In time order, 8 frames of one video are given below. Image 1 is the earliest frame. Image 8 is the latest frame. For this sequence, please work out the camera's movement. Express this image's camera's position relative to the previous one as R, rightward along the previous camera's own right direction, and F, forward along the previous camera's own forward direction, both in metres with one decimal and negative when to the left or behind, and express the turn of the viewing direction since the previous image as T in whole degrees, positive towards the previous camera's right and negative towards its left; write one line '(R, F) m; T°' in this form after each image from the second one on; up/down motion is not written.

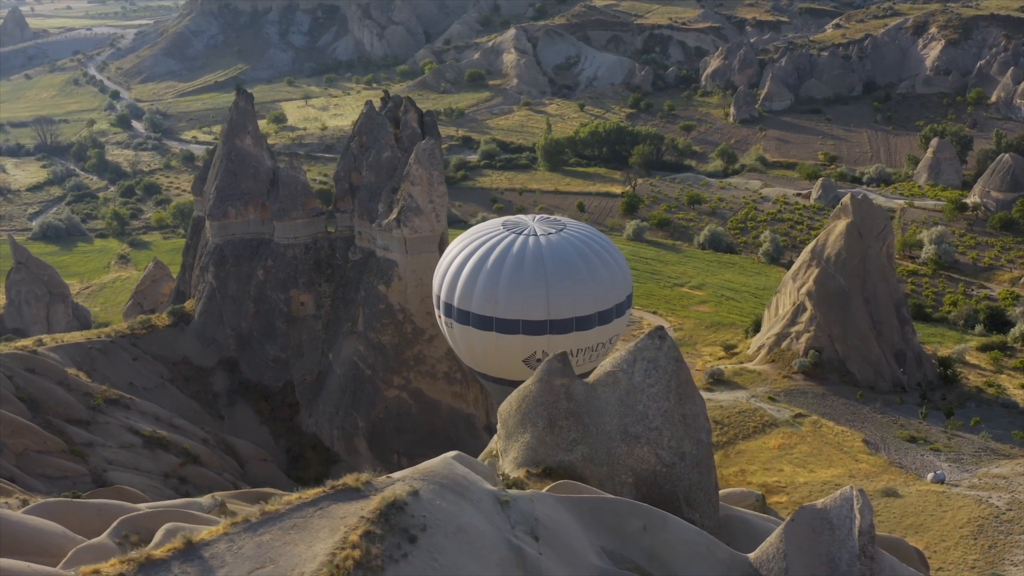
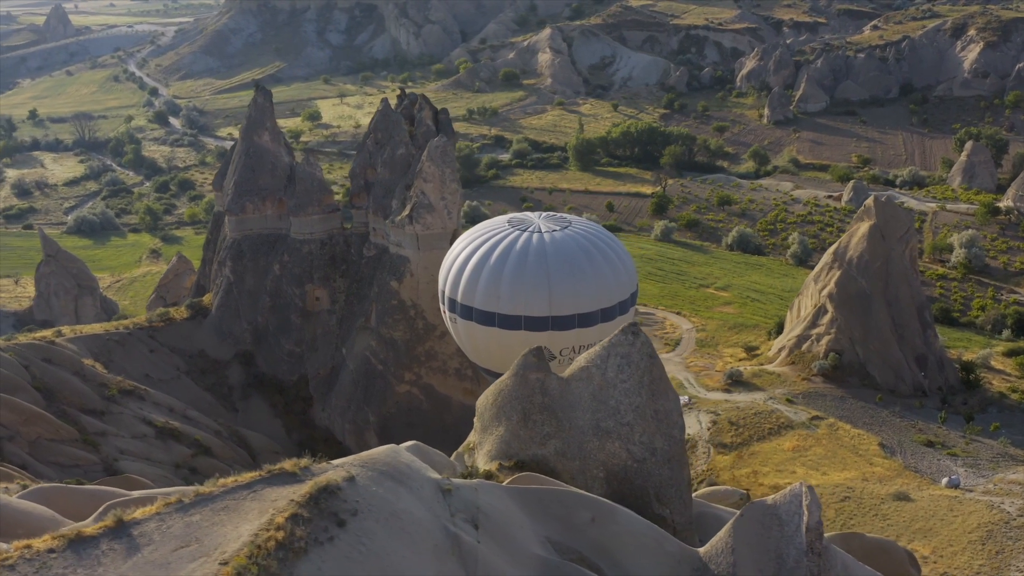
(+0.3, 0.0) m; -2°
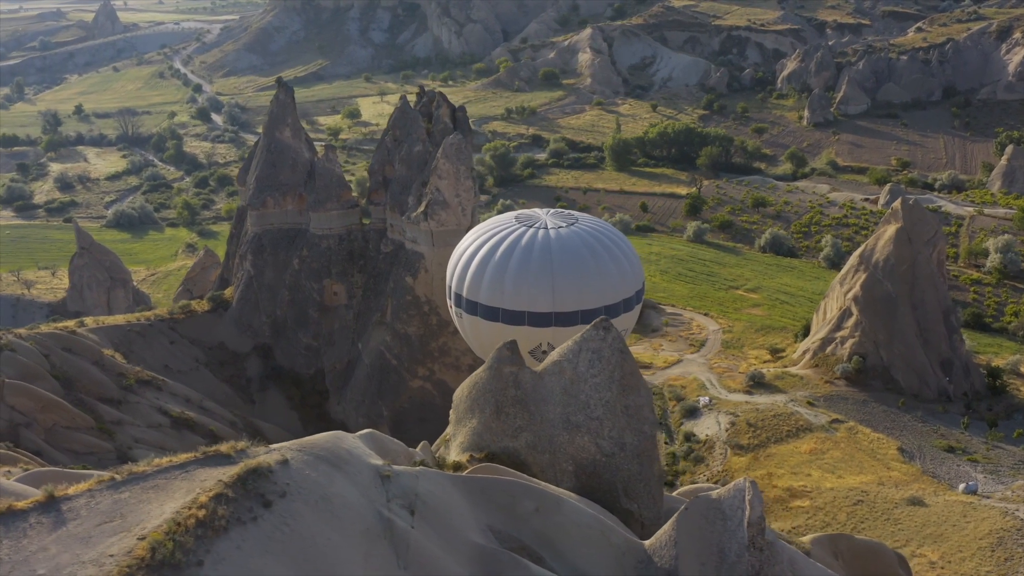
(+0.3, 0.0) m; -2°
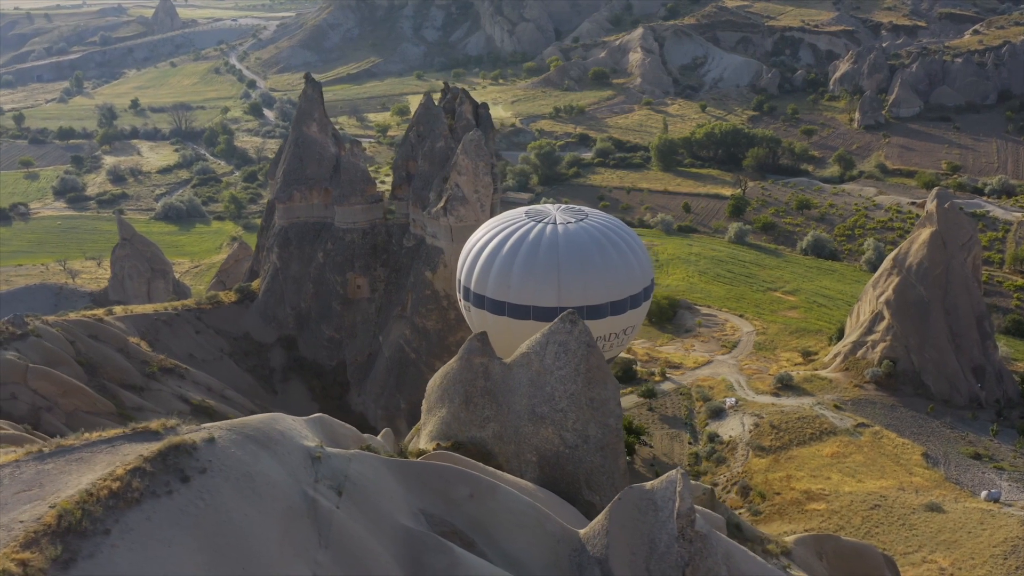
(+0.4, 0.0) m; -2°
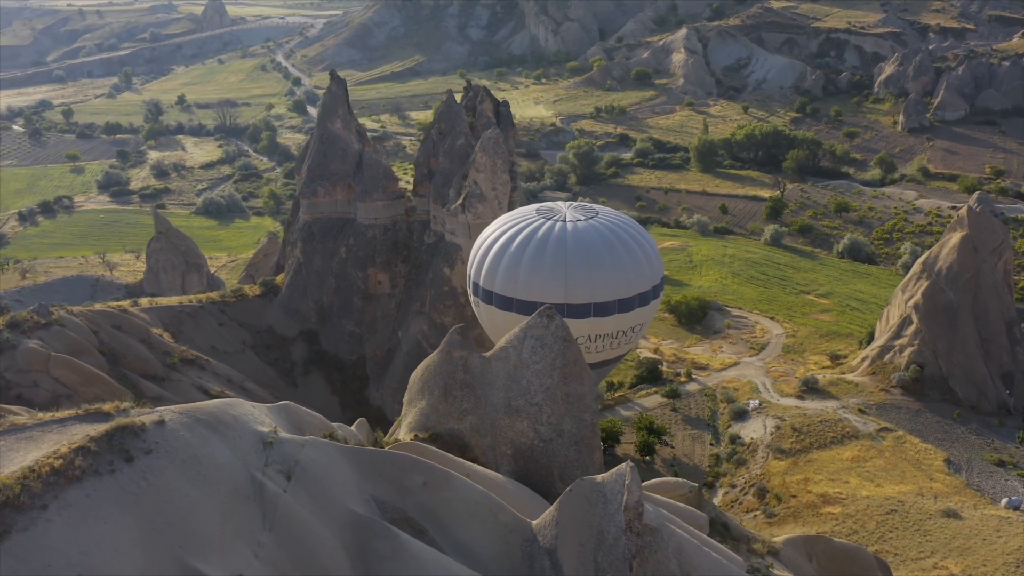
(+0.3, 0.0) m; -2°
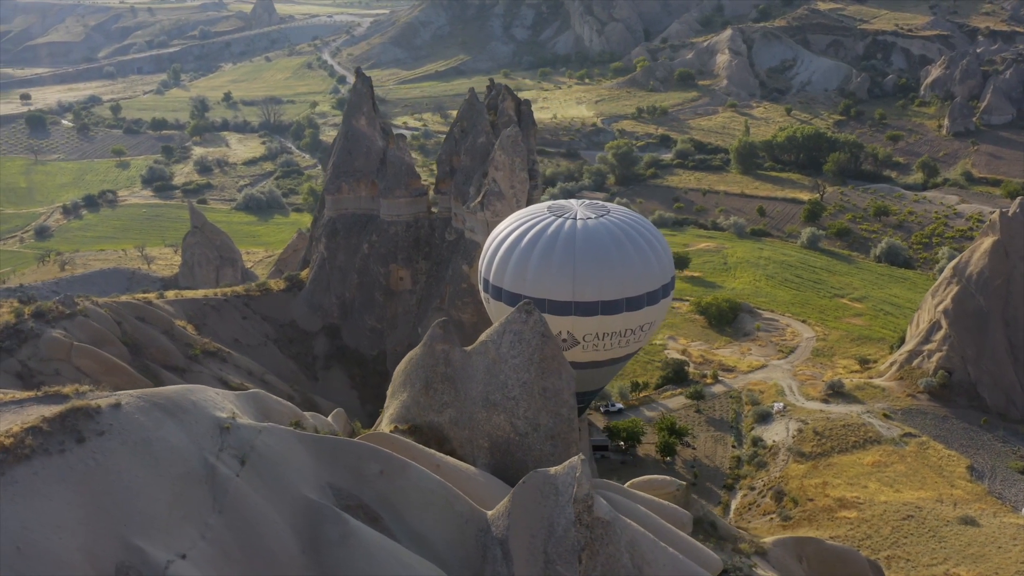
(+0.3, 0.0) m; -2°
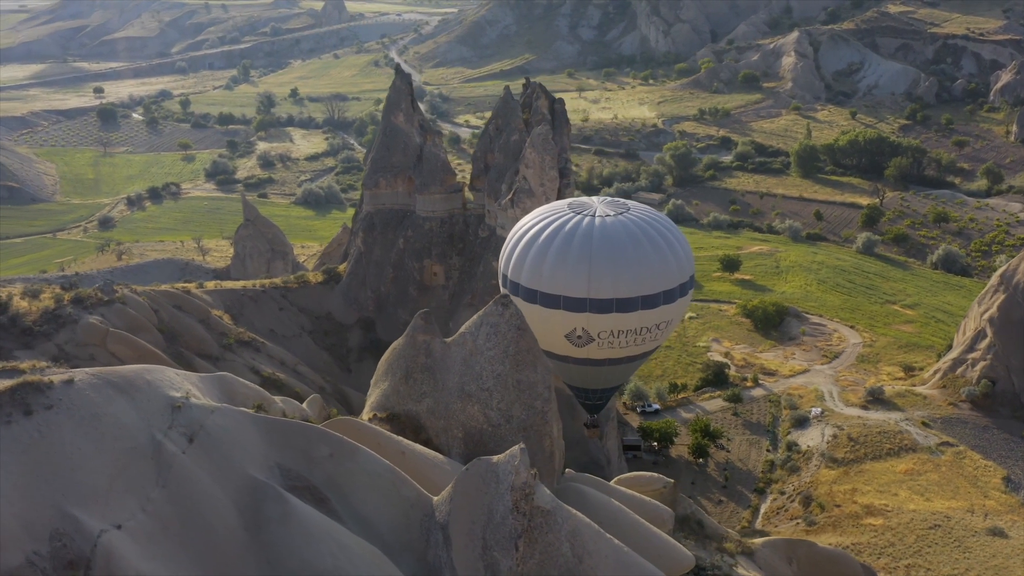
(+0.4, 0.0) m; -3°
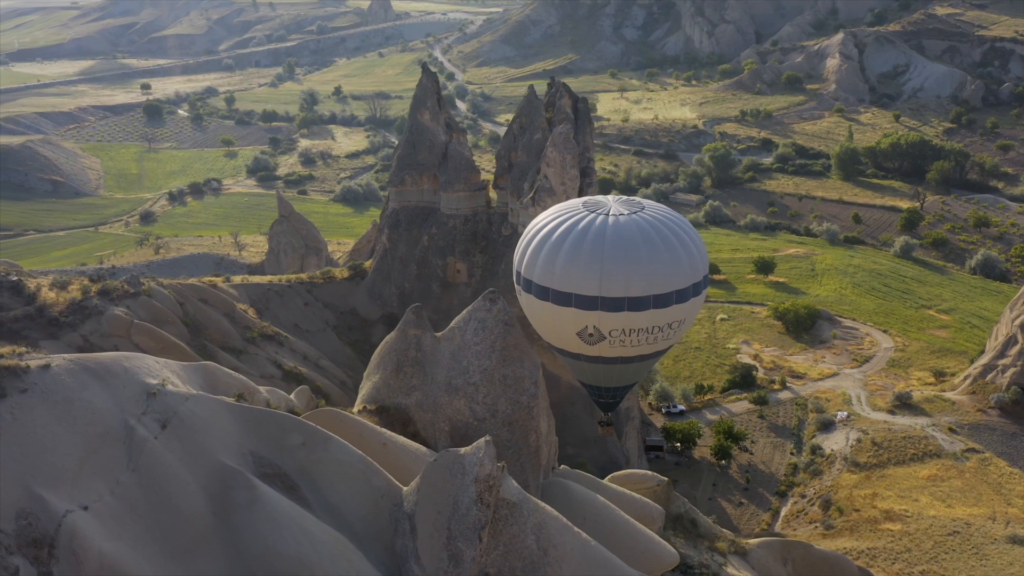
(+0.3, 0.0) m; -2°
